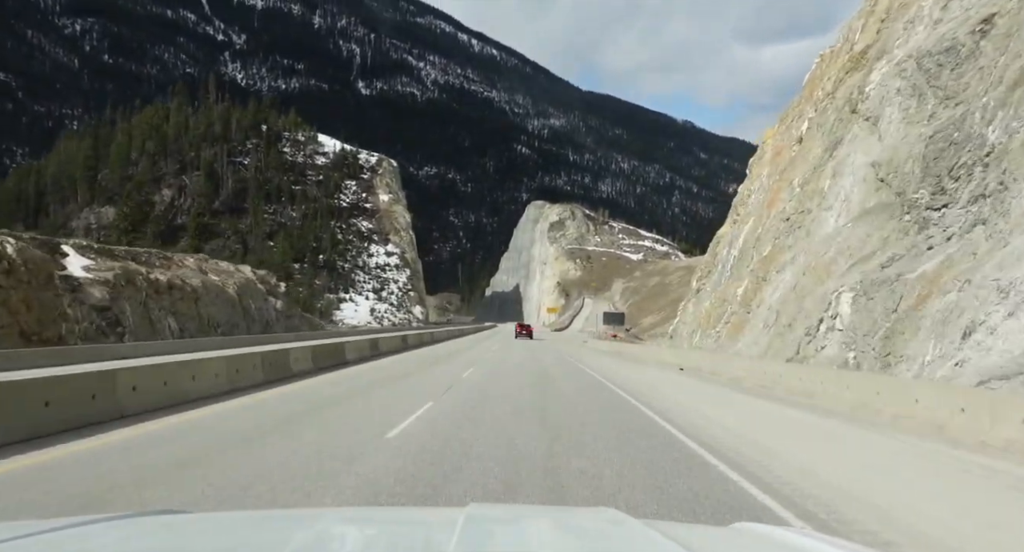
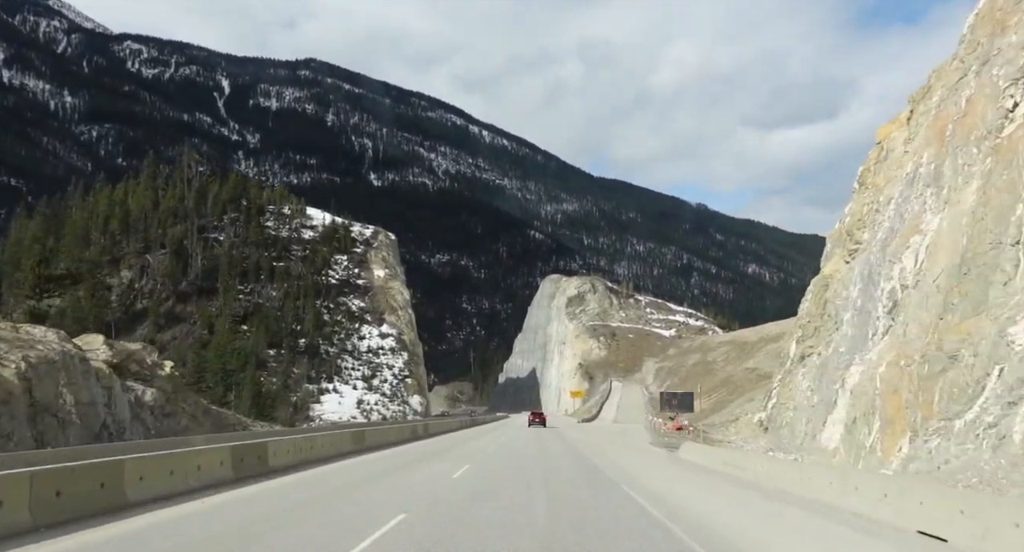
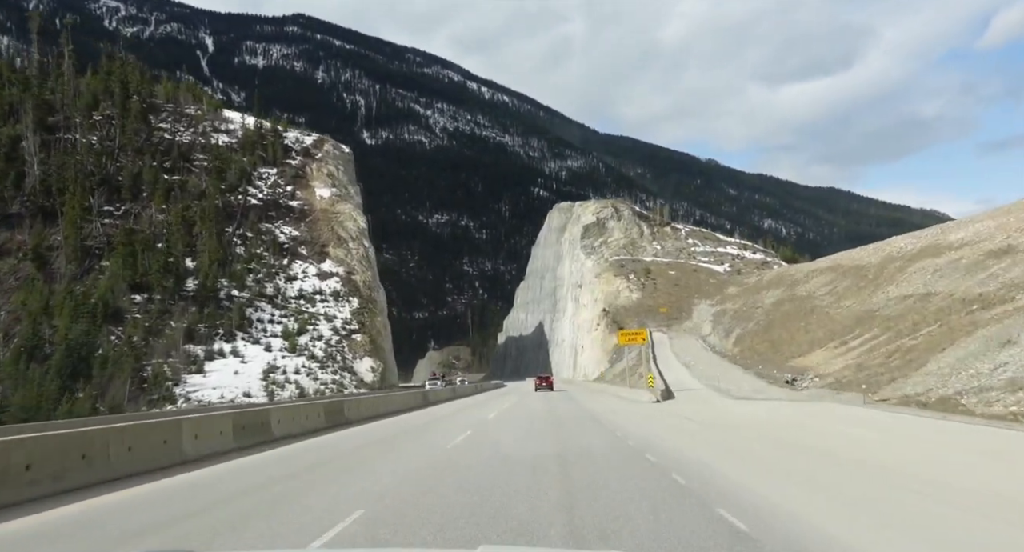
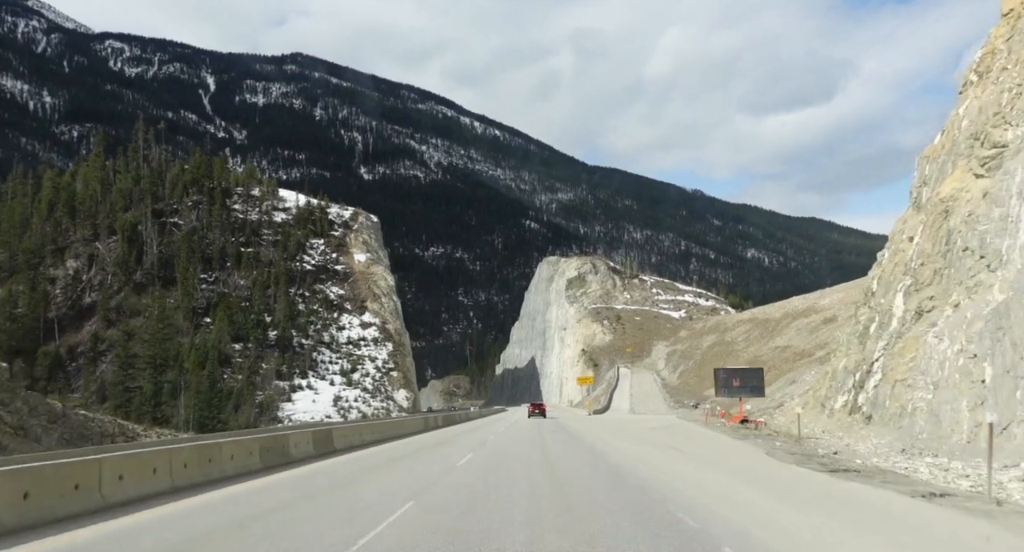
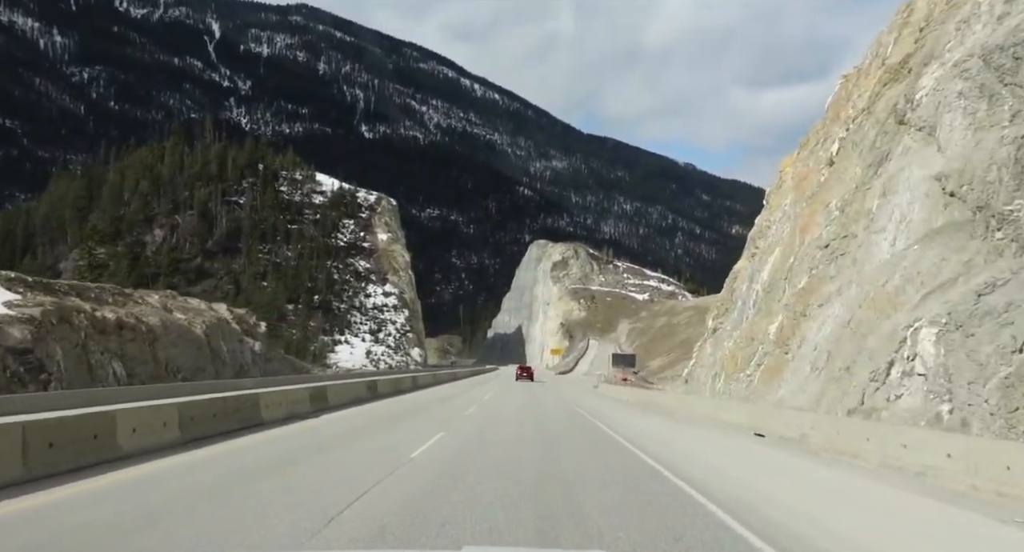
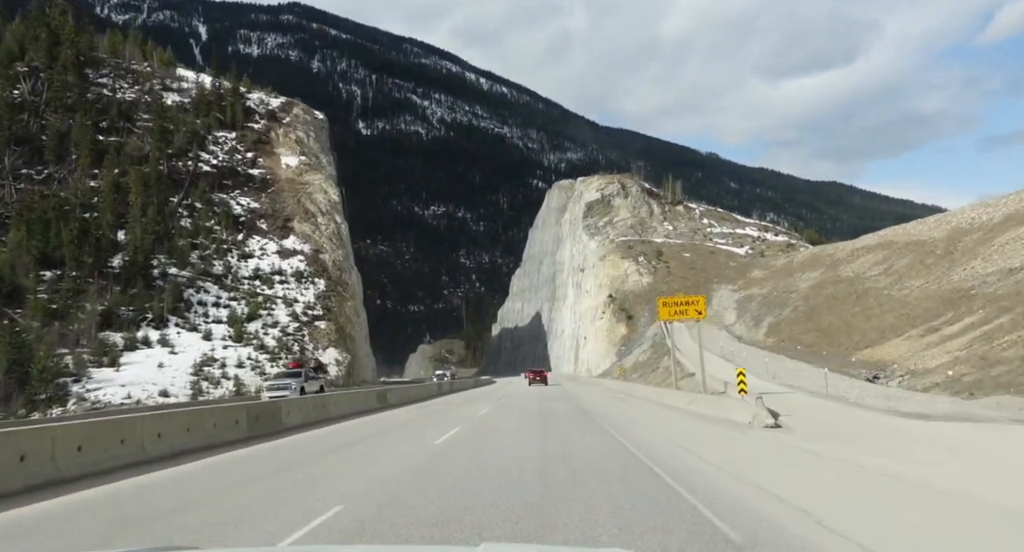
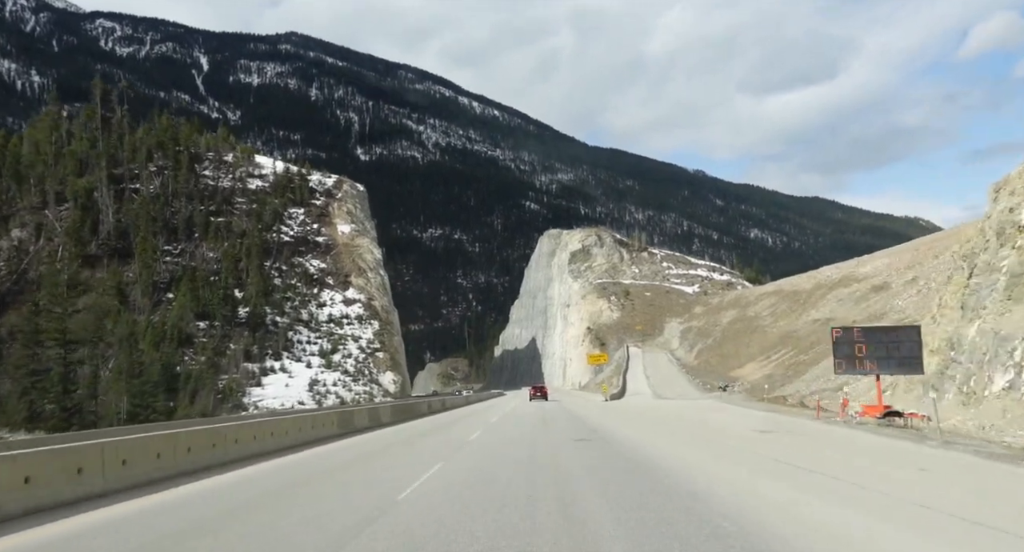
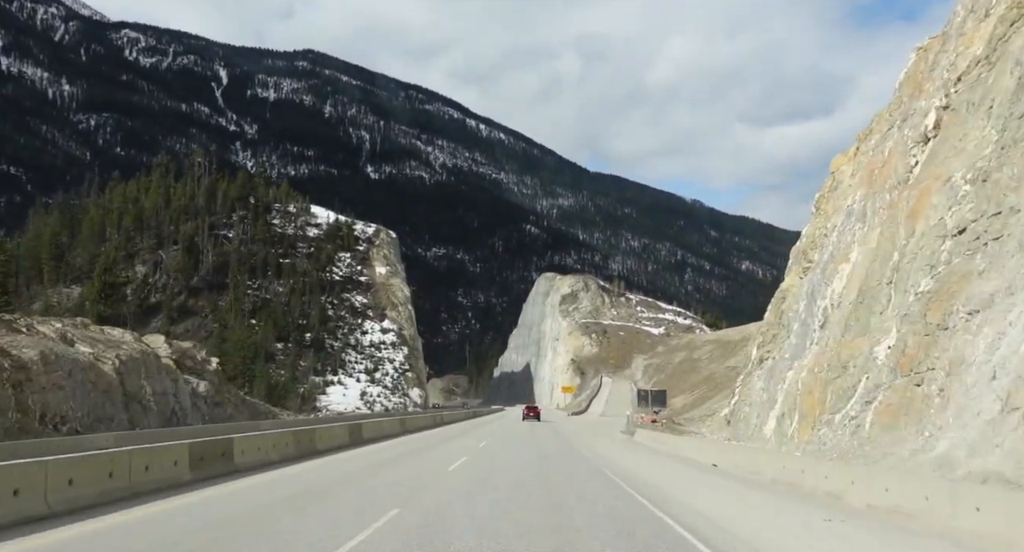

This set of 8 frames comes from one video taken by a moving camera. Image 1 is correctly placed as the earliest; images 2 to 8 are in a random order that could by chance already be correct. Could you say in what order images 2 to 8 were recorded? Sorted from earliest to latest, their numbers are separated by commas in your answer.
5, 8, 2, 4, 7, 3, 6
